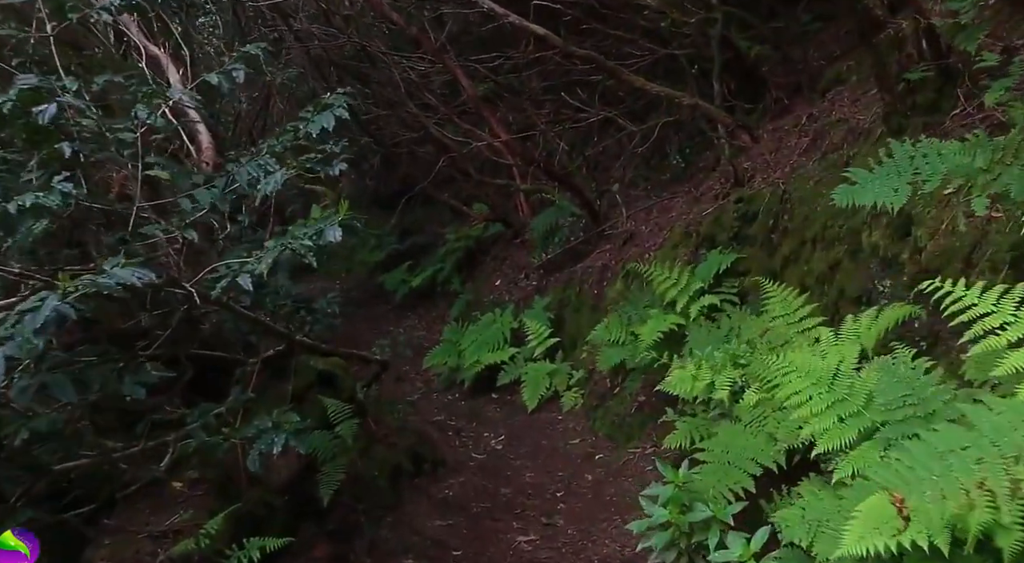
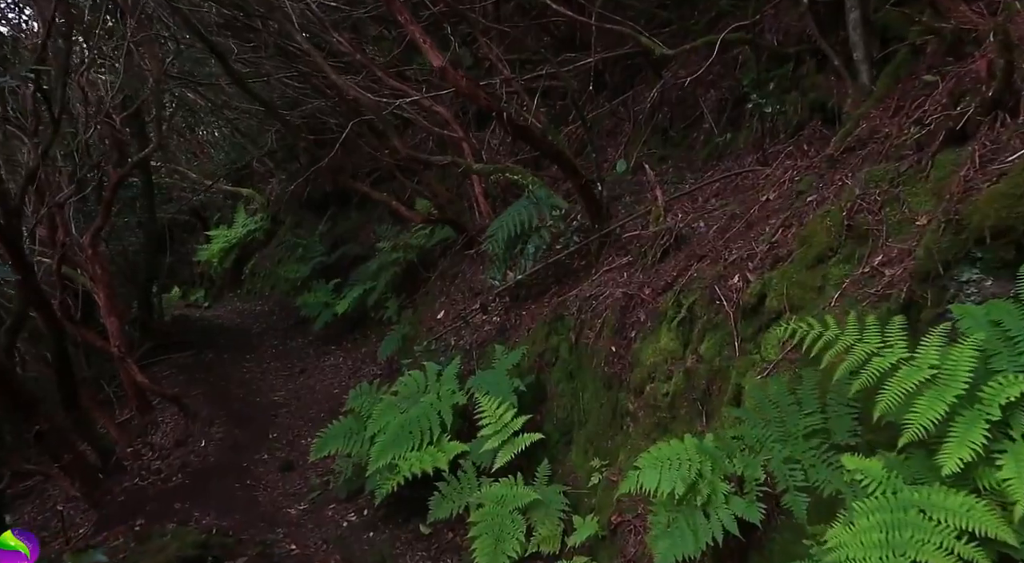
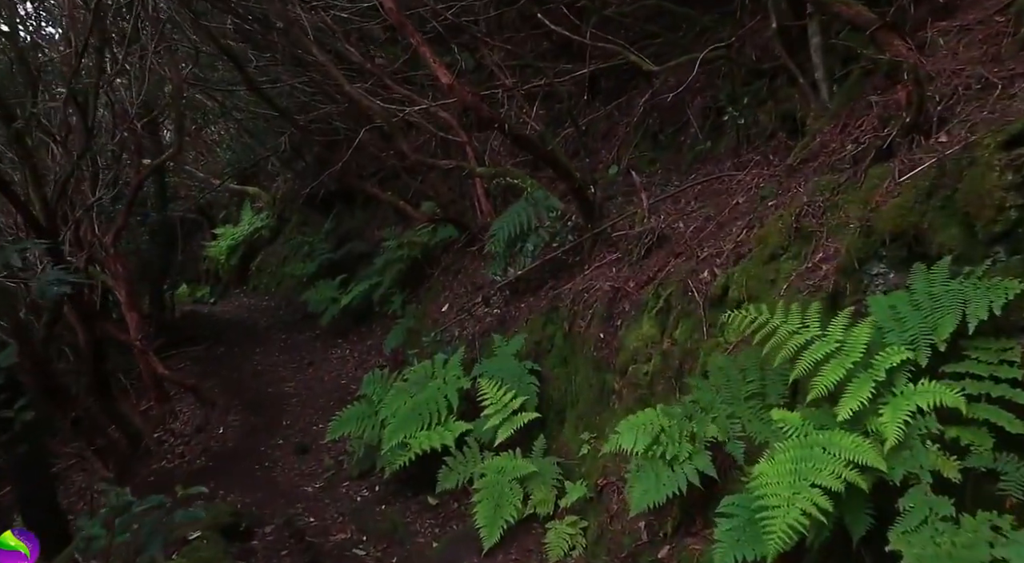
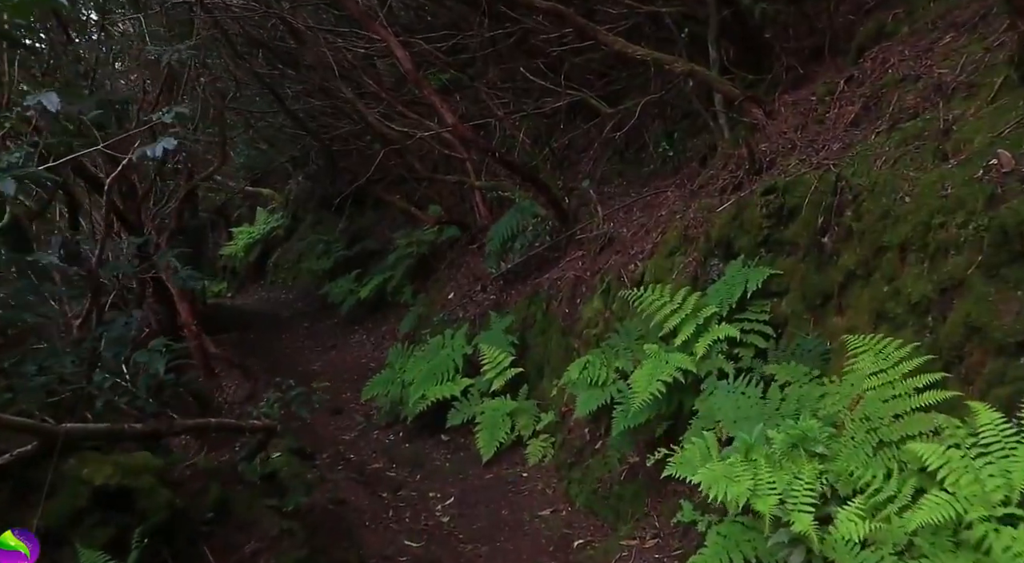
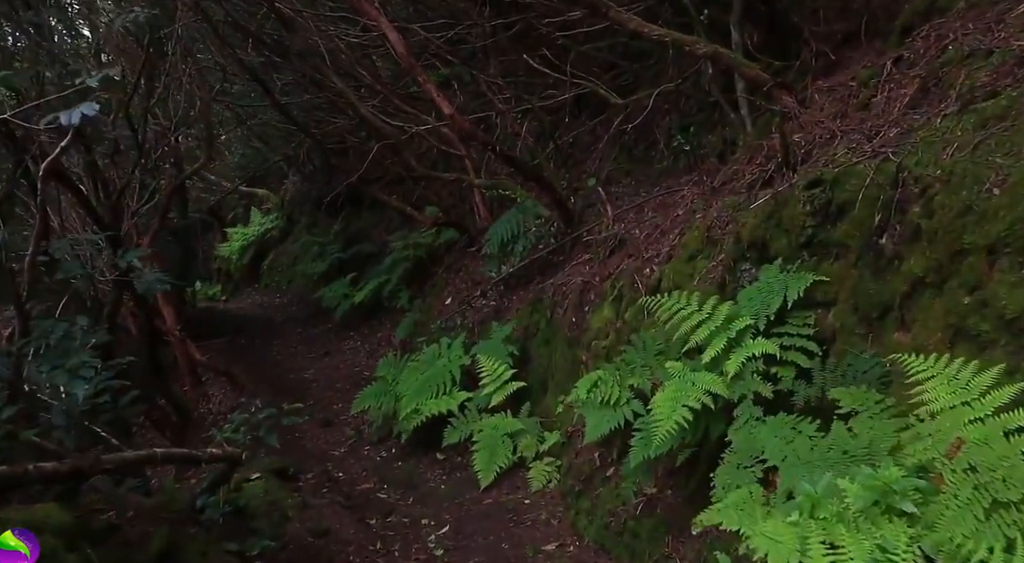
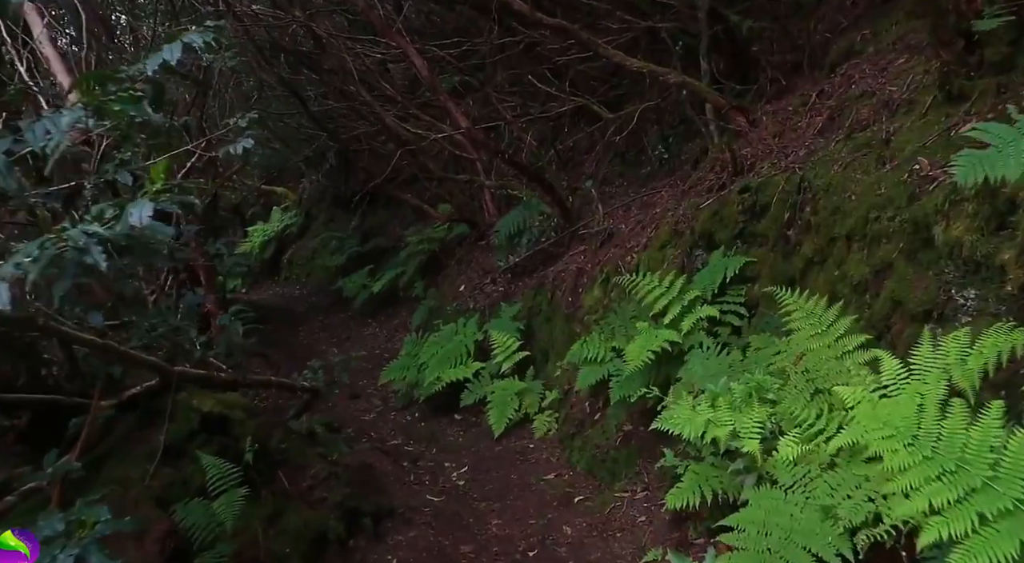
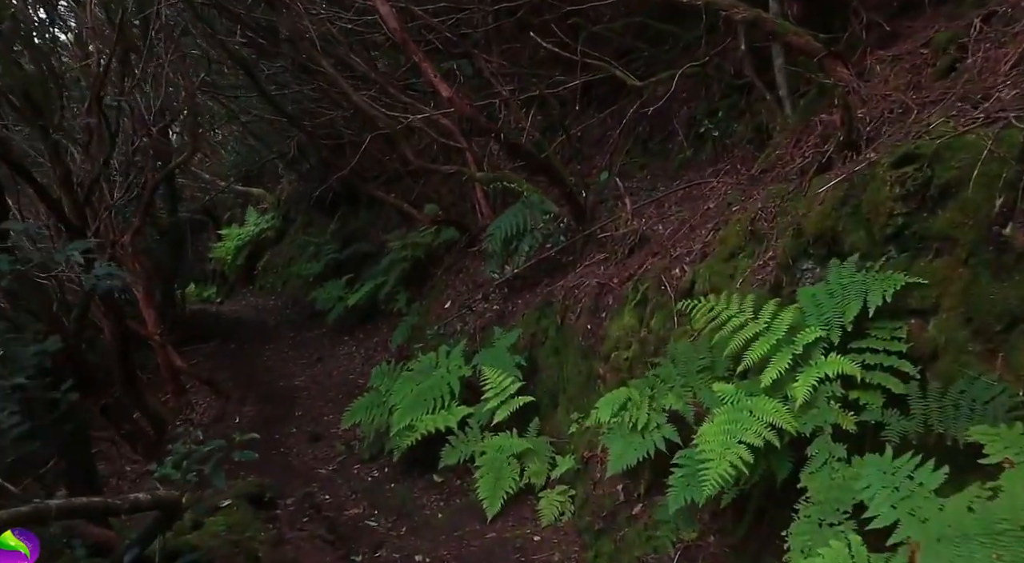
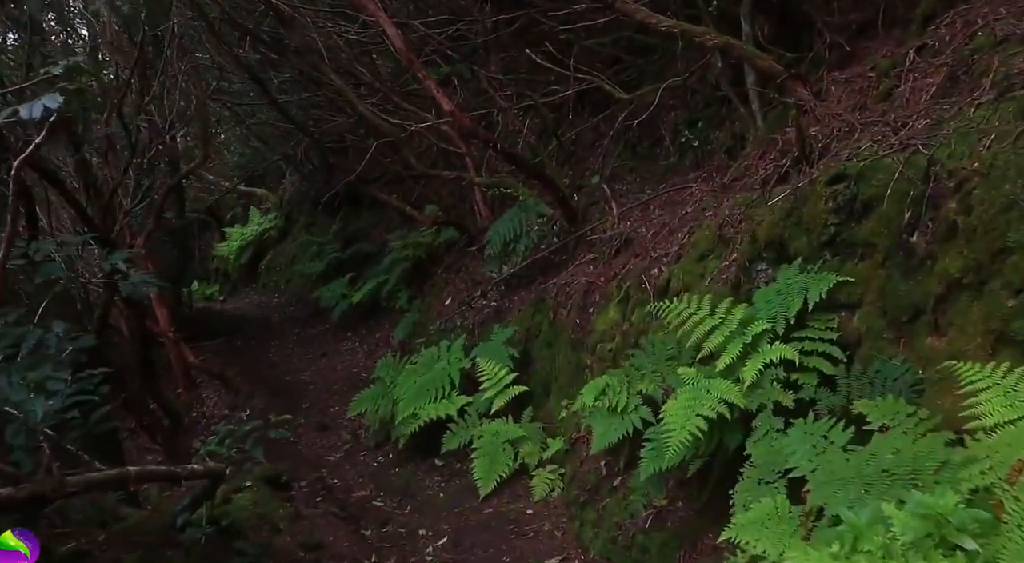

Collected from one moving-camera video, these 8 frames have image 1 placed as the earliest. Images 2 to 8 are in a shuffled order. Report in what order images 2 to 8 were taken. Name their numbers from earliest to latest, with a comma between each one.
6, 4, 5, 8, 7, 3, 2
